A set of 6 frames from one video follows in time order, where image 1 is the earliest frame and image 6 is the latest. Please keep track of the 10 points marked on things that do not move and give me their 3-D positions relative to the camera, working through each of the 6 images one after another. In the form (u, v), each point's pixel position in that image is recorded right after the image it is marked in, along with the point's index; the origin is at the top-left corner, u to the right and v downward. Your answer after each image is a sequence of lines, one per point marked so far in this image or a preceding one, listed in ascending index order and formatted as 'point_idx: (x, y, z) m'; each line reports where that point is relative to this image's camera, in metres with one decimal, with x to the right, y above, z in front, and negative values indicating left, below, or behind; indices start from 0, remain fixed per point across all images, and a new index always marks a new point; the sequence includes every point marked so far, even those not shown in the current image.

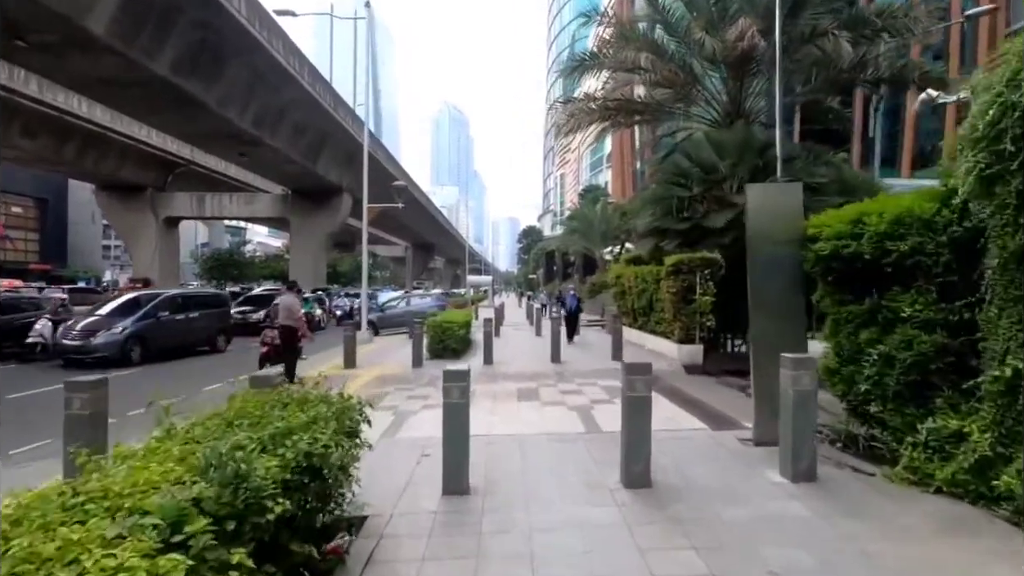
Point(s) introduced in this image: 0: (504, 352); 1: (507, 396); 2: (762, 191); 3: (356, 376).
0: (-0.4, -2.4, +19.4) m
1: (-0.1, -2.4, +12.0) m
2: (+3.8, +1.4, +8.0) m
3: (-4.4, -2.5, +15.2) m
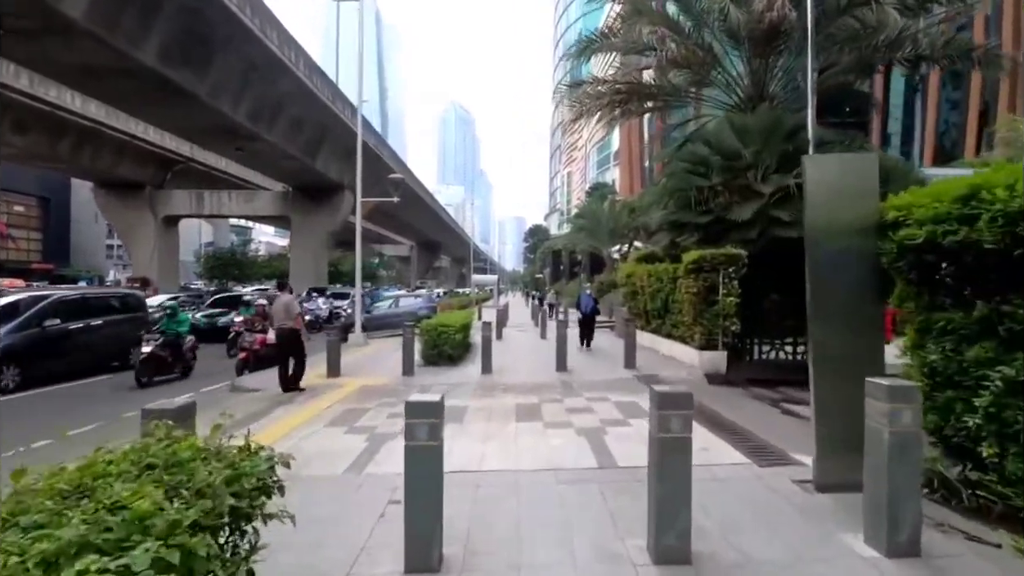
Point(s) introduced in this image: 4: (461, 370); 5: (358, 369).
0: (-0.3, -2.4, +17.7) m
1: (-0.1, -2.4, +10.3) m
2: (+3.7, +1.4, +6.3) m
3: (-4.4, -2.5, +13.5) m
4: (-1.5, -2.5, +16.2) m
5: (-4.7, -2.5, +16.3) m
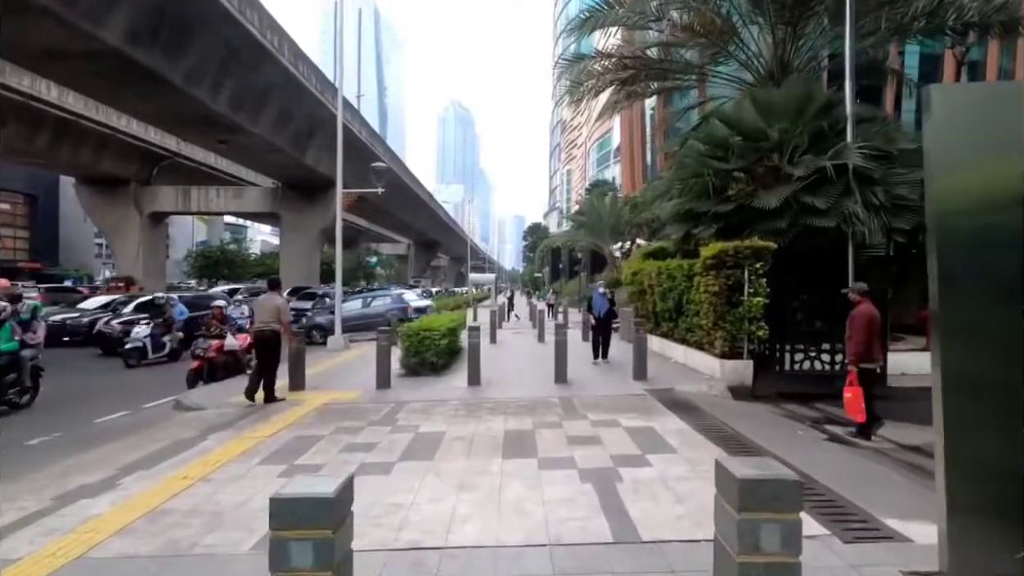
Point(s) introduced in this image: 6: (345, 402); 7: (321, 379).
0: (-0.5, -2.4, +15.6) m
1: (-0.3, -2.4, +8.2) m
2: (+3.5, +1.5, +4.2) m
3: (-4.6, -2.5, +11.4) m
4: (-1.7, -2.5, +14.1) m
5: (-4.9, -2.5, +14.2) m
6: (-3.6, -2.5, +11.5) m
7: (-5.3, -2.5, +14.5) m
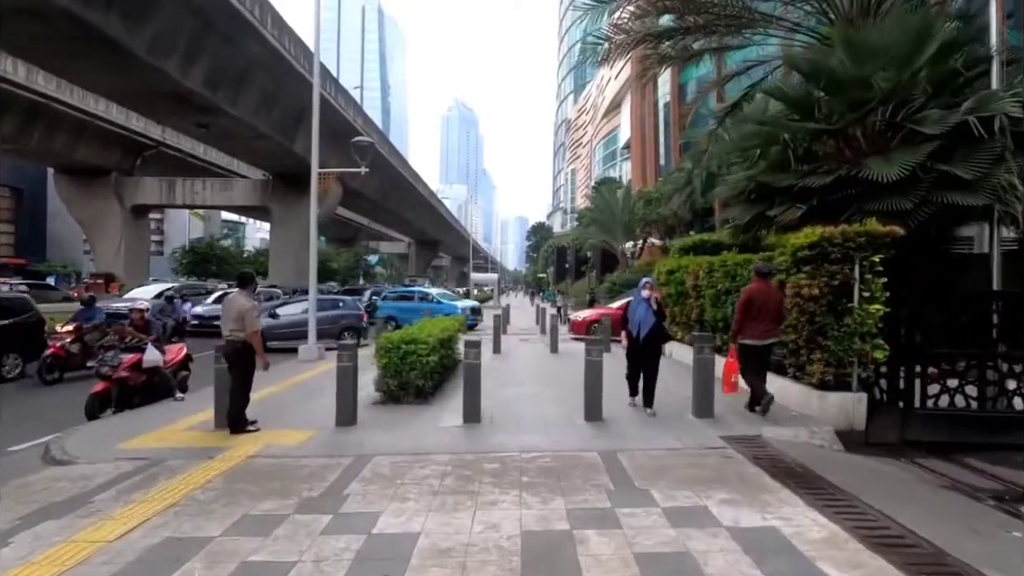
0: (-0.3, -2.4, +11.9) m
1: (-0.1, -2.4, +4.5) m
2: (+3.7, +1.4, +0.4) m
3: (-4.4, -2.5, +7.7) m
4: (-1.5, -2.5, +10.4) m
5: (-4.7, -2.5, +10.5) m
6: (-3.4, -2.5, +7.8) m
7: (-5.0, -2.5, +10.8) m
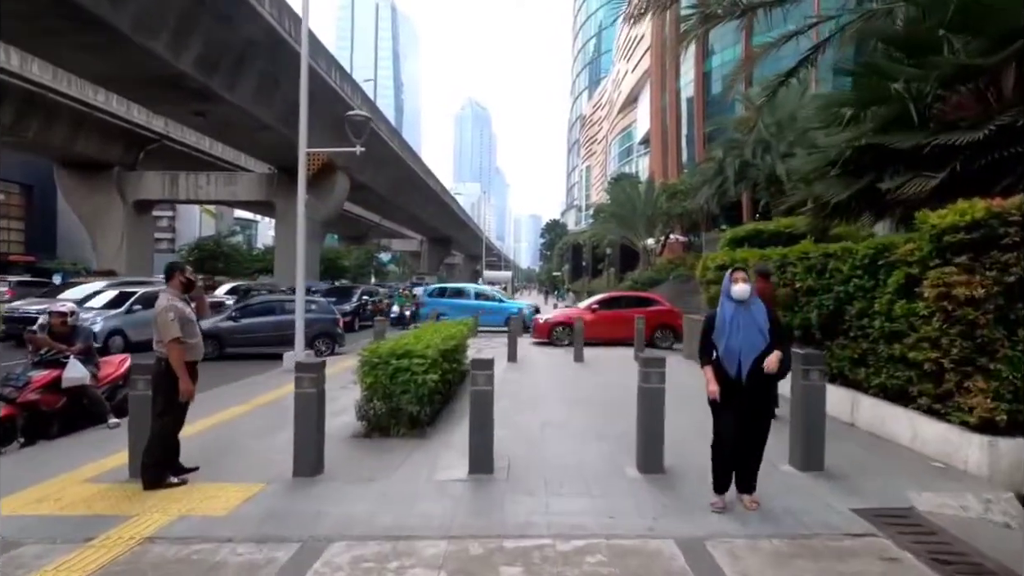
0: (+0.1, -2.3, +9.2) m
1: (+0.1, -2.4, +1.8) m
2: (+3.8, +1.4, -2.4) m
3: (-4.1, -2.4, +5.1) m
4: (-1.2, -2.4, +7.7) m
5: (-4.3, -2.4, +7.9) m
6: (-3.1, -2.4, +5.2) m
7: (-4.7, -2.5, +8.2) m
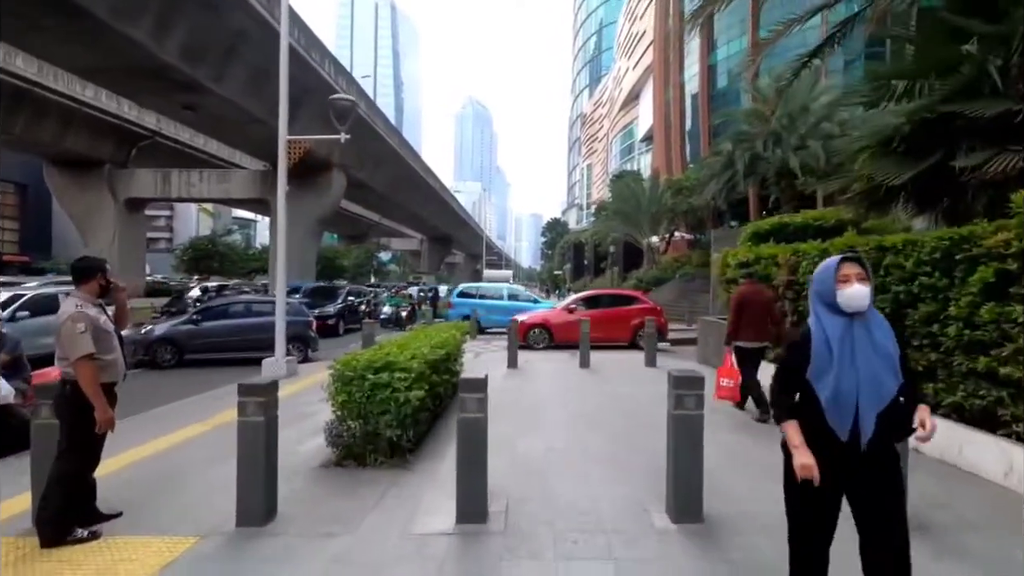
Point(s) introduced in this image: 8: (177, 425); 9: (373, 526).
0: (+0.1, -2.3, +7.8) m
1: (0.0, -2.4, +0.4) m
2: (+3.8, +1.4, -3.8) m
3: (-4.1, -2.5, +3.7) m
4: (-1.2, -2.4, +6.3) m
5: (-4.4, -2.4, +6.5) m
6: (-3.1, -2.5, +3.8) m
7: (-4.7, -2.5, +6.8) m
8: (-6.3, -2.5, +10.0) m
9: (-1.4, -2.5, +5.6) m
